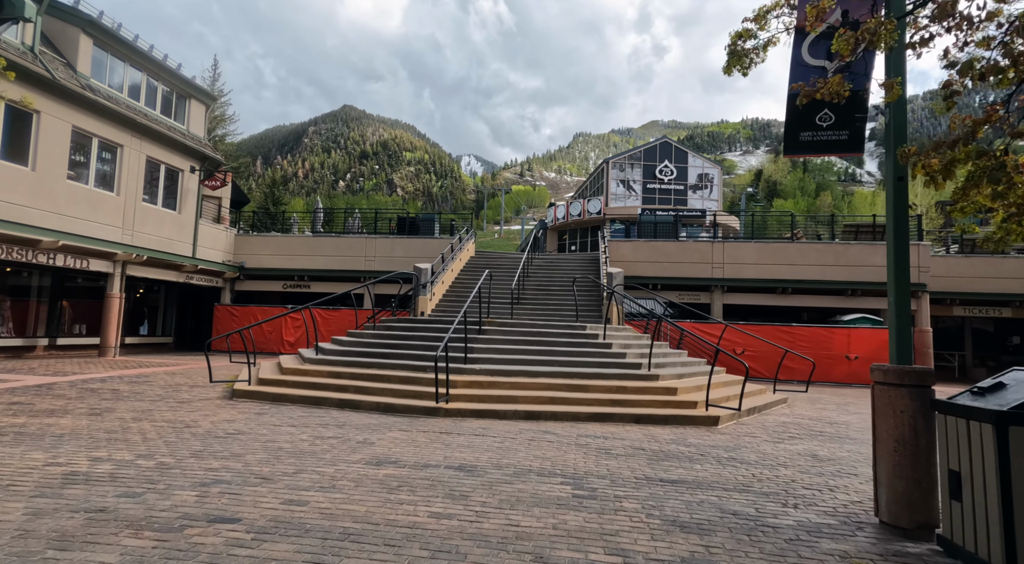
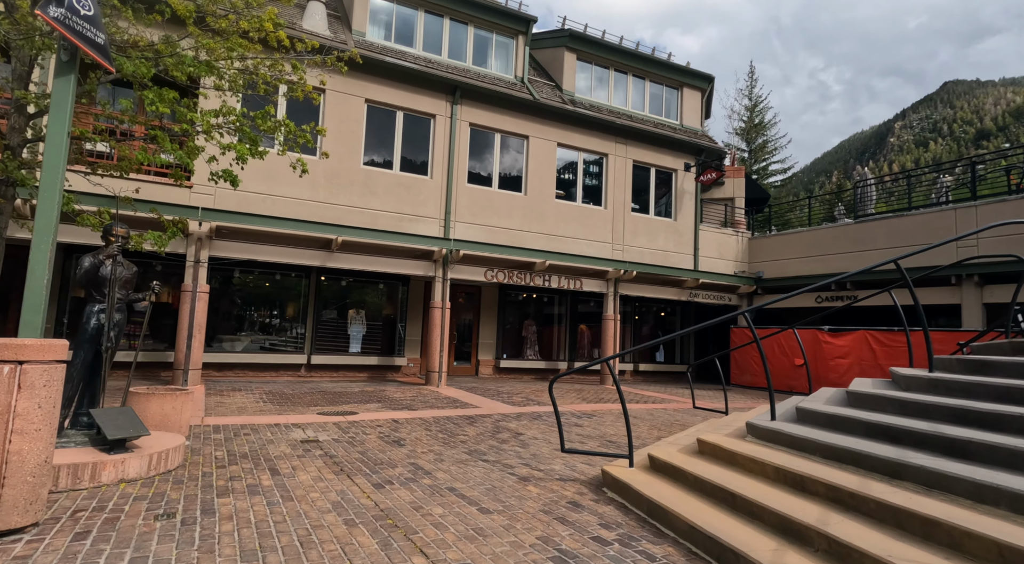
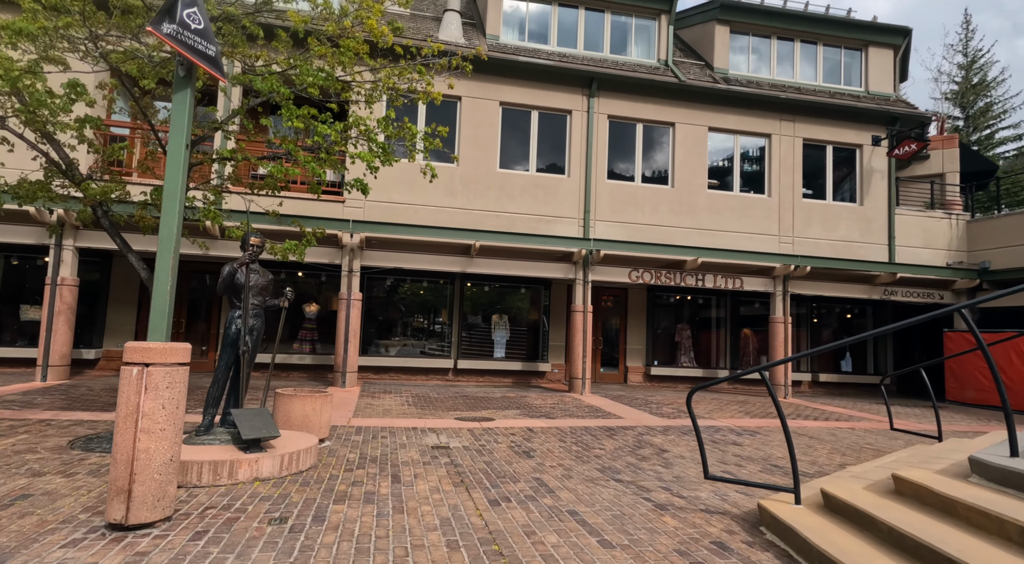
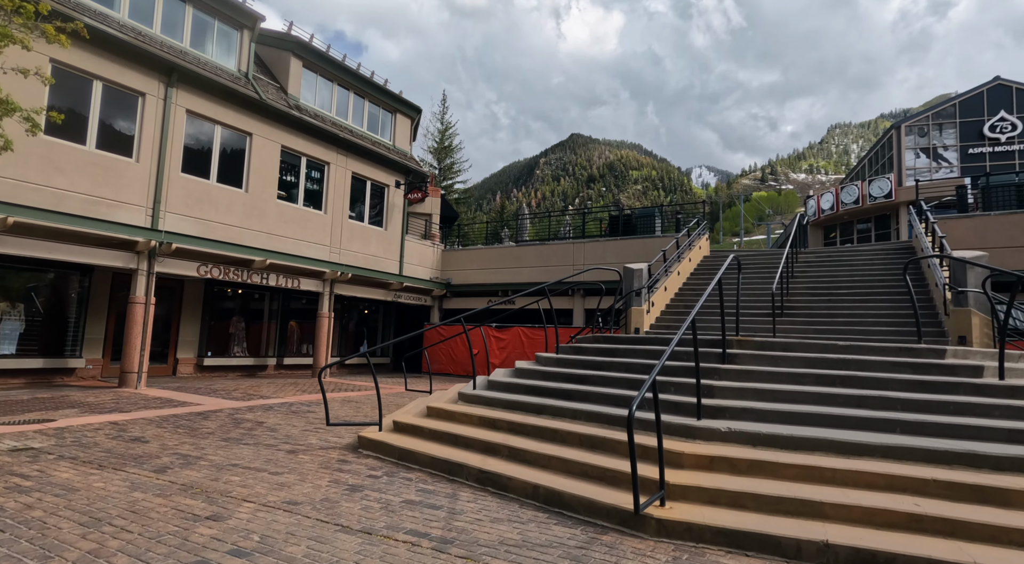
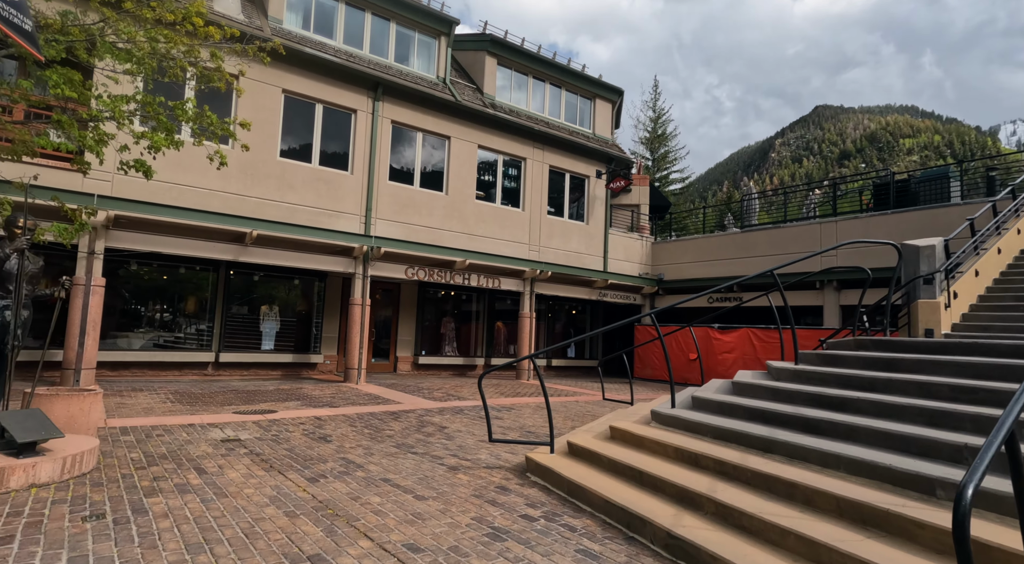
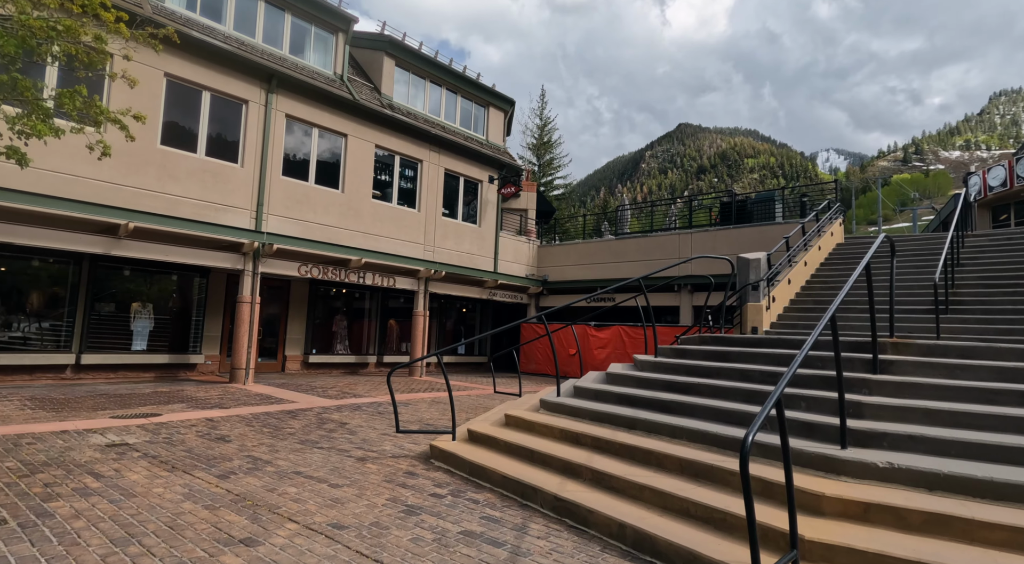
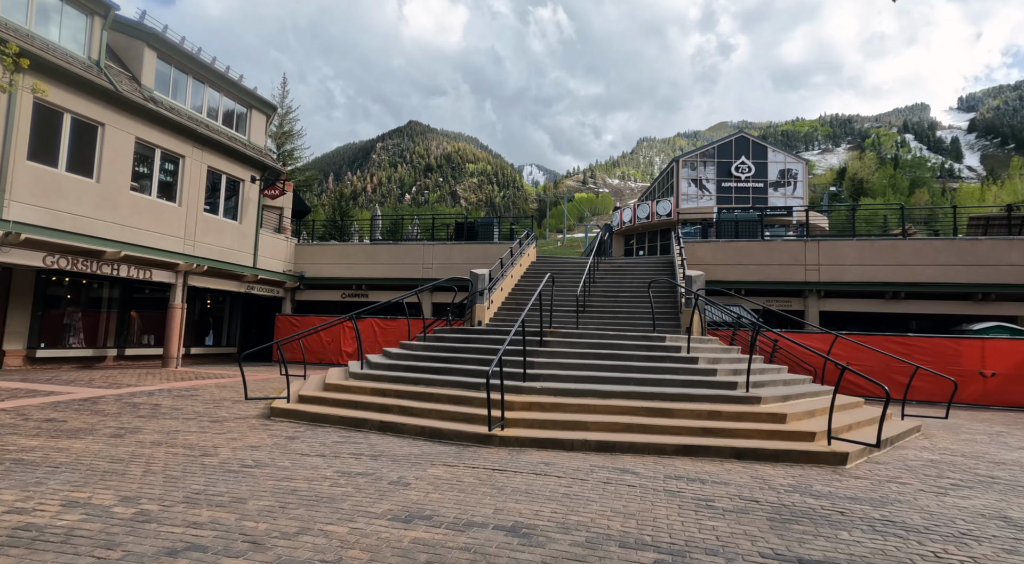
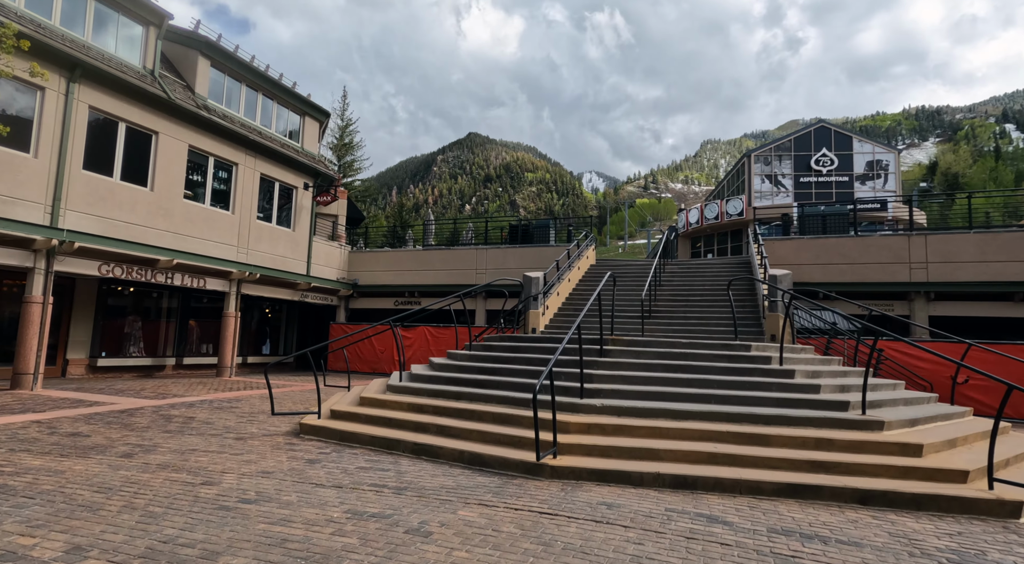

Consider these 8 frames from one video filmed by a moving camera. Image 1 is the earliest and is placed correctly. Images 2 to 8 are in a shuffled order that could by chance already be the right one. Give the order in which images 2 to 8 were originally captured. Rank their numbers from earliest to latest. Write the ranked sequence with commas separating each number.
7, 8, 4, 6, 5, 2, 3
